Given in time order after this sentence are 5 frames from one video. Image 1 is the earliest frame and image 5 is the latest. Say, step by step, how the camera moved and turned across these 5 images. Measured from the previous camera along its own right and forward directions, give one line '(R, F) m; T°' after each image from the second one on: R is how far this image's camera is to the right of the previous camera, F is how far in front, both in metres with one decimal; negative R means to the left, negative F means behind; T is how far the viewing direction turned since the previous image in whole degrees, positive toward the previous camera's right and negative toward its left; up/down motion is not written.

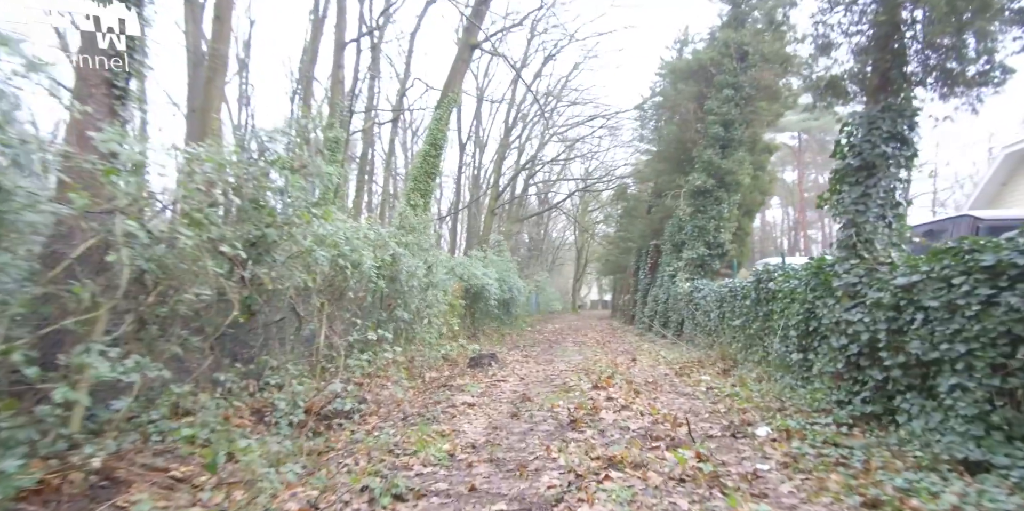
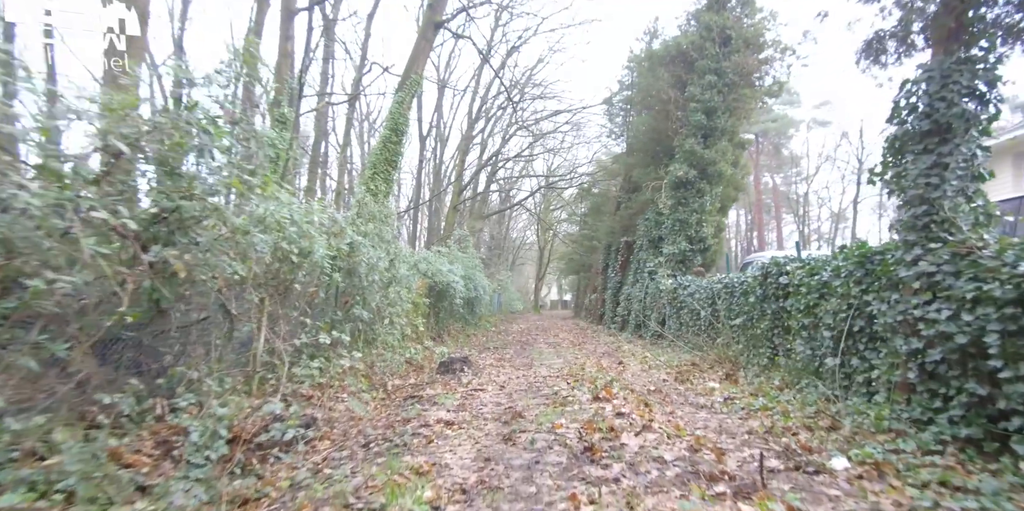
(-0.3, +1.1) m; +5°
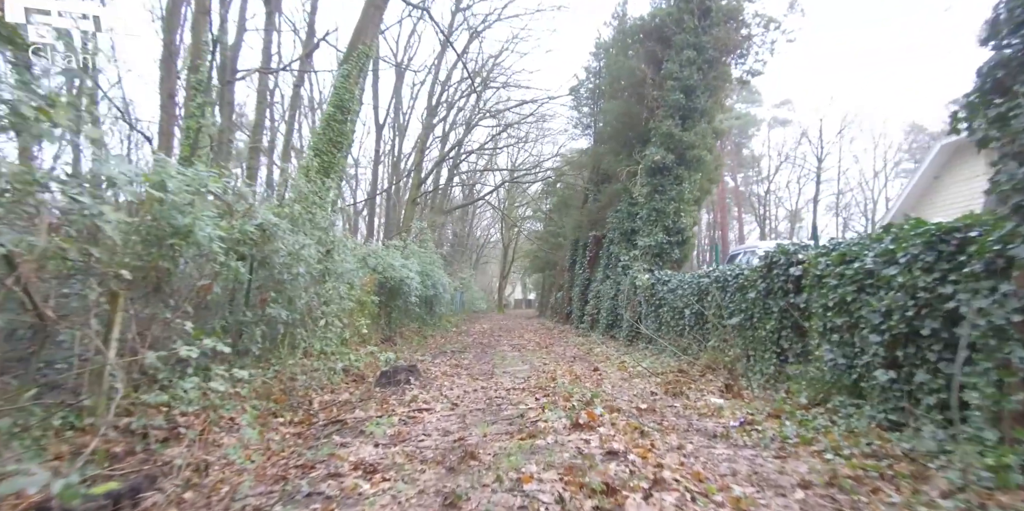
(+0.1, +1.4) m; +5°
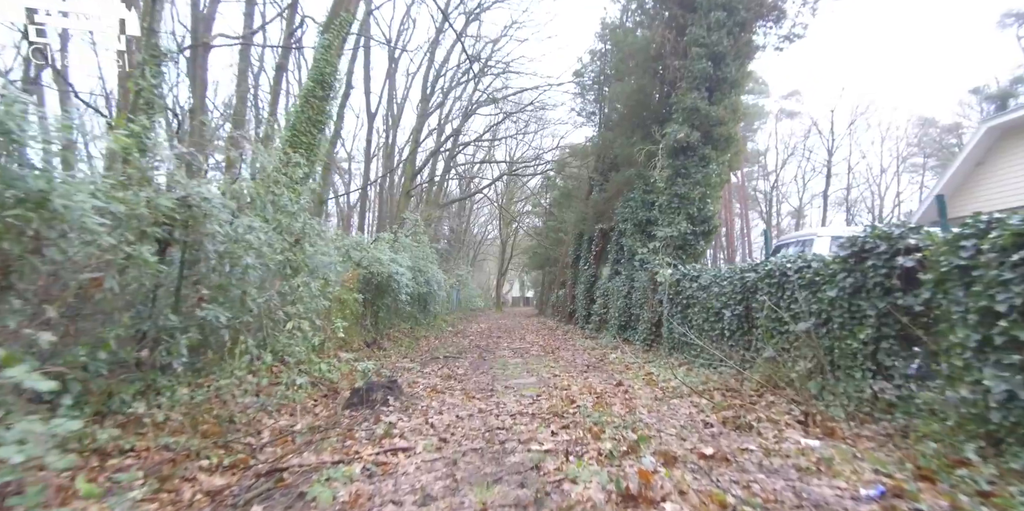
(-0.1, +1.5) m; 0°
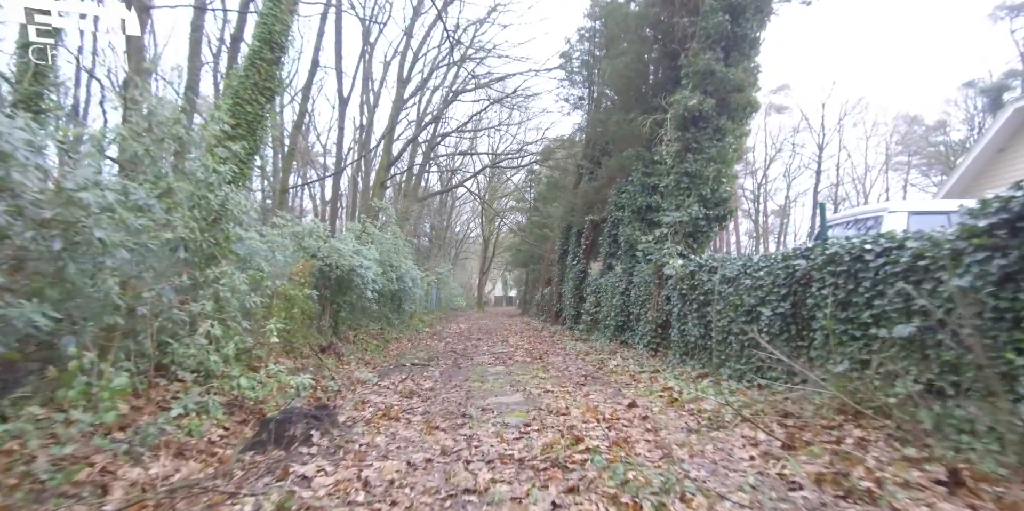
(0.0, +1.7) m; +2°
